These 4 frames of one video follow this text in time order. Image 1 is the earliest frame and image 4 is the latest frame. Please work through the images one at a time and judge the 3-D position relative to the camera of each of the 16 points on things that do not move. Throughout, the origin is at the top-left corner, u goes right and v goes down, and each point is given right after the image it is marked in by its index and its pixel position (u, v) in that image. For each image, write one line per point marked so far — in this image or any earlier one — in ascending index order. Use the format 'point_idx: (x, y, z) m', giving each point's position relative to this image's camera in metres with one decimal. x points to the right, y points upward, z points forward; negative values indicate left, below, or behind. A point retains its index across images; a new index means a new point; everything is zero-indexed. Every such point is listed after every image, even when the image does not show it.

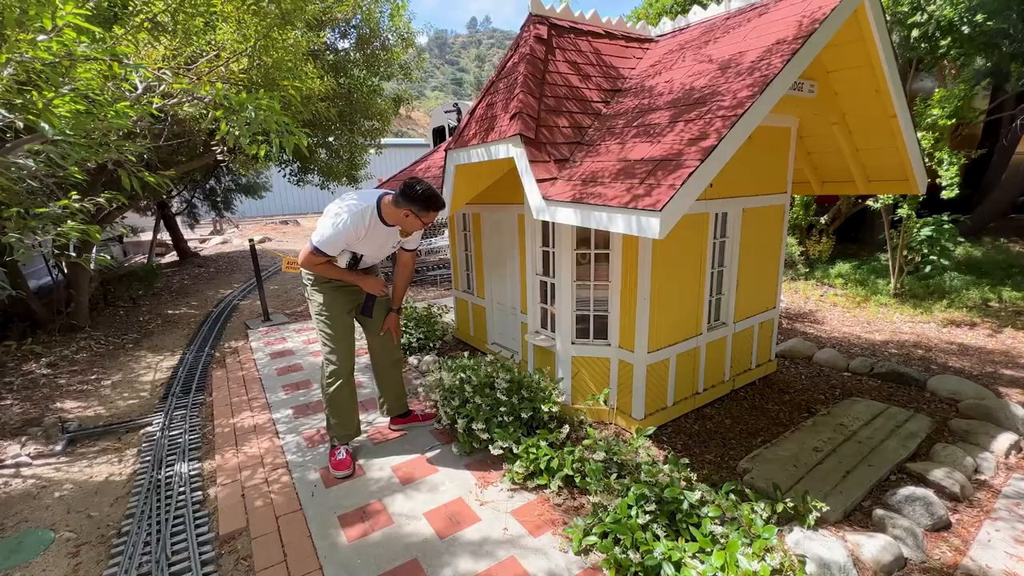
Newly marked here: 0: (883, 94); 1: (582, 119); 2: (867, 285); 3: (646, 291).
0: (+3.2, +1.6, +3.8) m
1: (+0.5, +1.3, +3.5) m
2: (+6.6, +0.1, +8.3) m
3: (+1.1, 0.0, +3.8) m
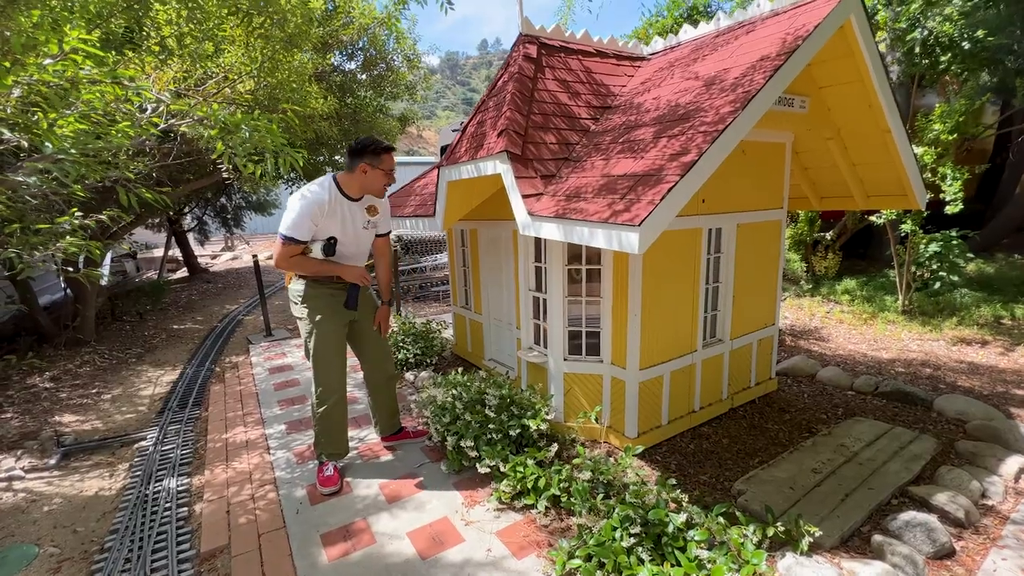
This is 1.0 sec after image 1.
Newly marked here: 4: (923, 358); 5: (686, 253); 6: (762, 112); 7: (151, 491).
0: (+3.1, +1.5, +3.8) m
1: (+0.5, +1.2, +3.5) m
2: (+6.6, -0.2, +8.2) m
3: (+1.0, -0.2, +3.8) m
4: (+5.6, -1.0, +6.1) m
5: (+1.6, +0.3, +4.0) m
6: (+1.5, +1.1, +2.8) m
7: (-3.0, -1.7, +3.7) m
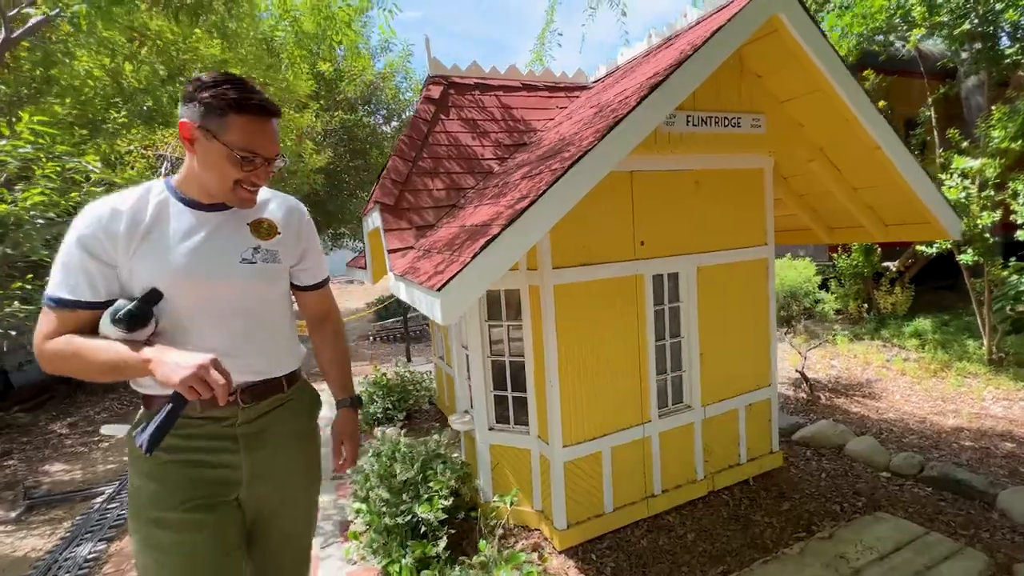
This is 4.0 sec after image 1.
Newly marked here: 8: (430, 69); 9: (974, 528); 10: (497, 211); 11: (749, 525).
0: (+2.3, +1.1, +3.0) m
1: (-0.3, +0.8, +3.1) m
2: (+6.5, -0.9, +6.6) m
3: (+0.3, -0.6, +3.2) m
4: (+5.2, -1.4, +4.7) m
5: (+0.8, -0.1, +3.4) m
6: (+0.6, +0.7, +2.2) m
7: (-3.7, -2.2, +3.7) m
8: (-0.7, +1.8, +3.7) m
9: (+3.3, -1.7, +3.2) m
10: (-0.1, +0.4, +2.3) m
11: (+1.8, -1.8, +3.4) m
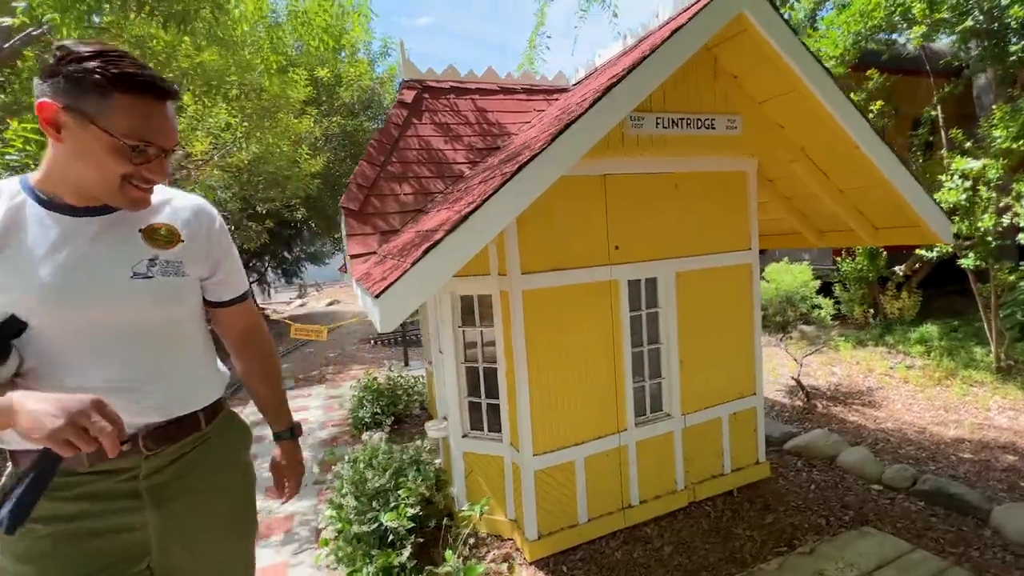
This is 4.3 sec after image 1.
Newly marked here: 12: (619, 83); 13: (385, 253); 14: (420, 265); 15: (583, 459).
0: (+2.1, +1.1, +2.9) m
1: (-0.6, +0.7, +3.1) m
2: (+6.4, -0.9, +6.4) m
3: (+0.1, -0.6, +3.1) m
4: (+5.0, -1.5, +4.5) m
5: (+0.6, -0.2, +3.3) m
6: (+0.4, +0.7, +2.2) m
7: (-3.9, -2.2, +3.7) m
8: (-0.9, +1.8, +3.7) m
9: (+3.1, -1.8, +3.1) m
10: (-0.3, +0.4, +2.2) m
11: (+1.6, -1.9, +3.3) m
12: (+0.5, +1.0, +2.2) m
13: (-0.7, +0.2, +2.5) m
14: (-0.4, +0.1, +1.9) m
15: (+0.5, -1.3, +3.3) m
